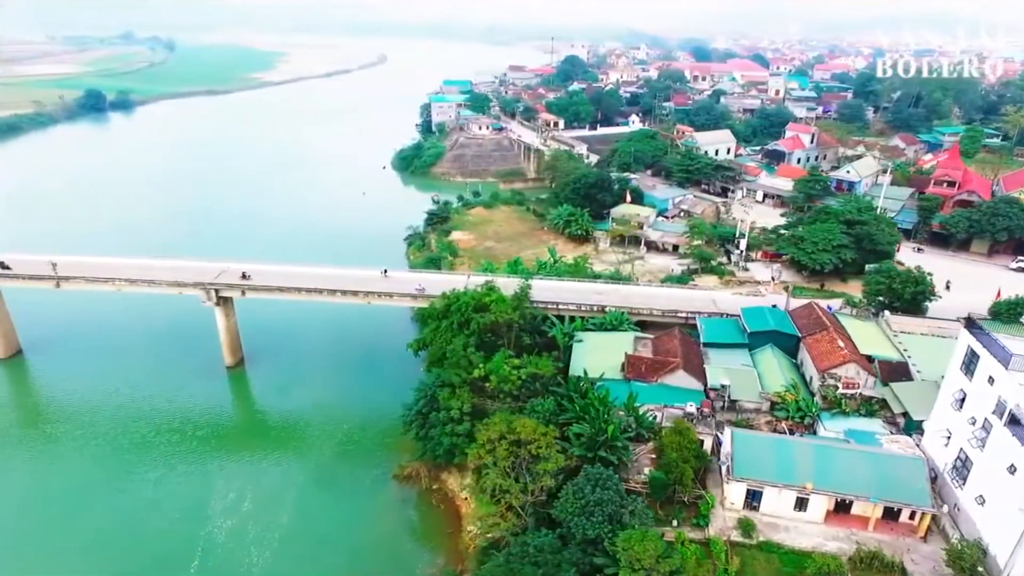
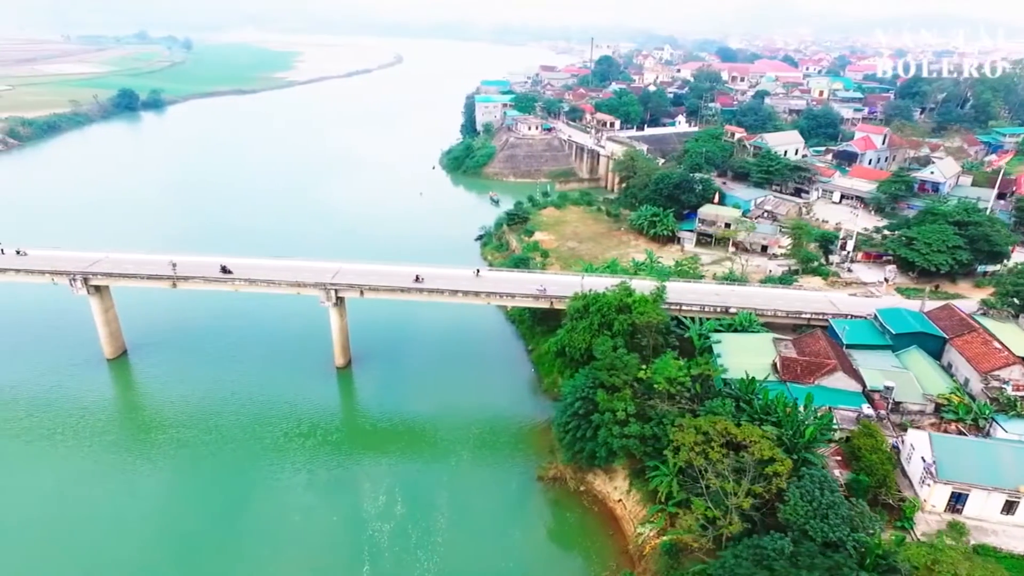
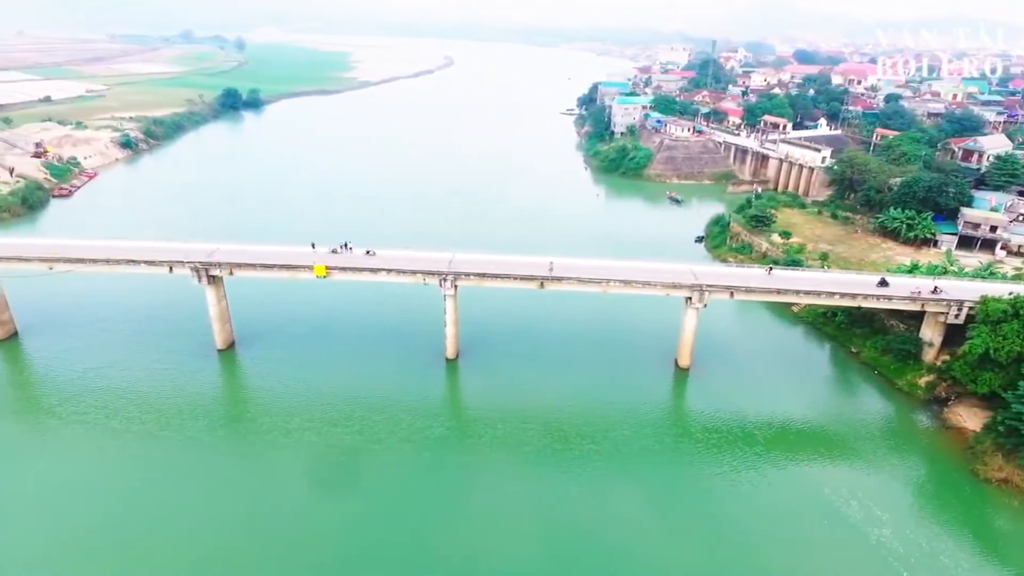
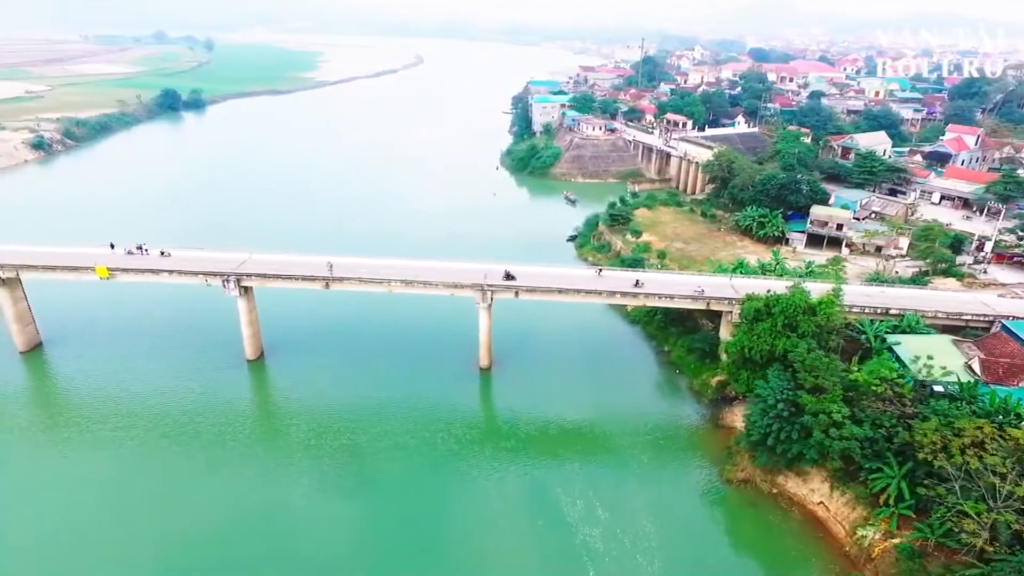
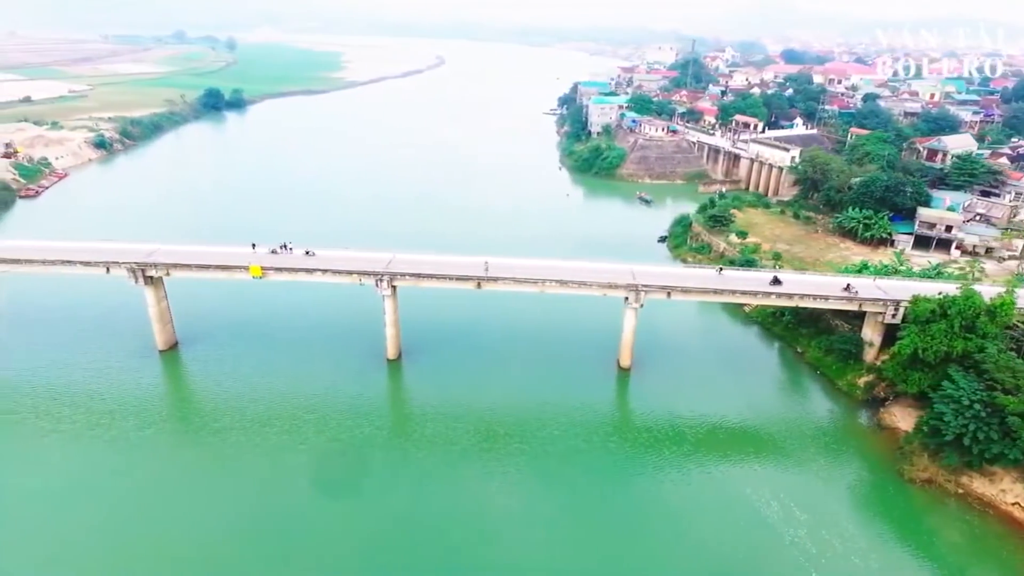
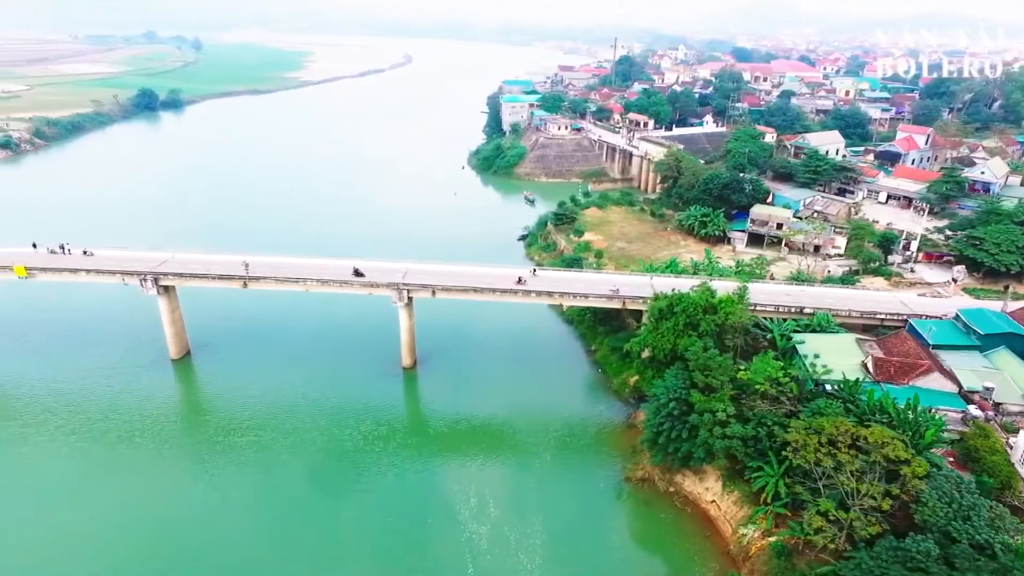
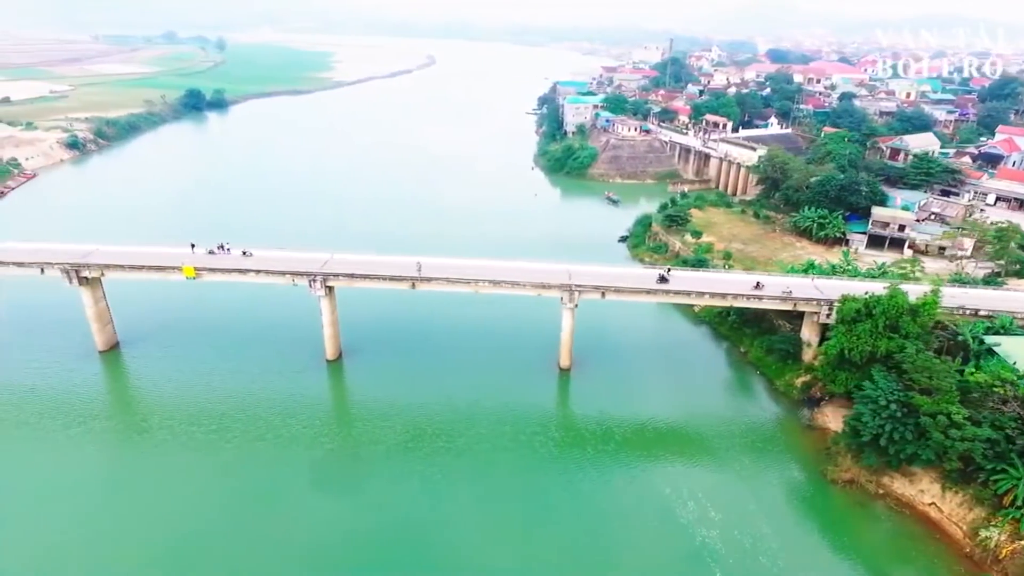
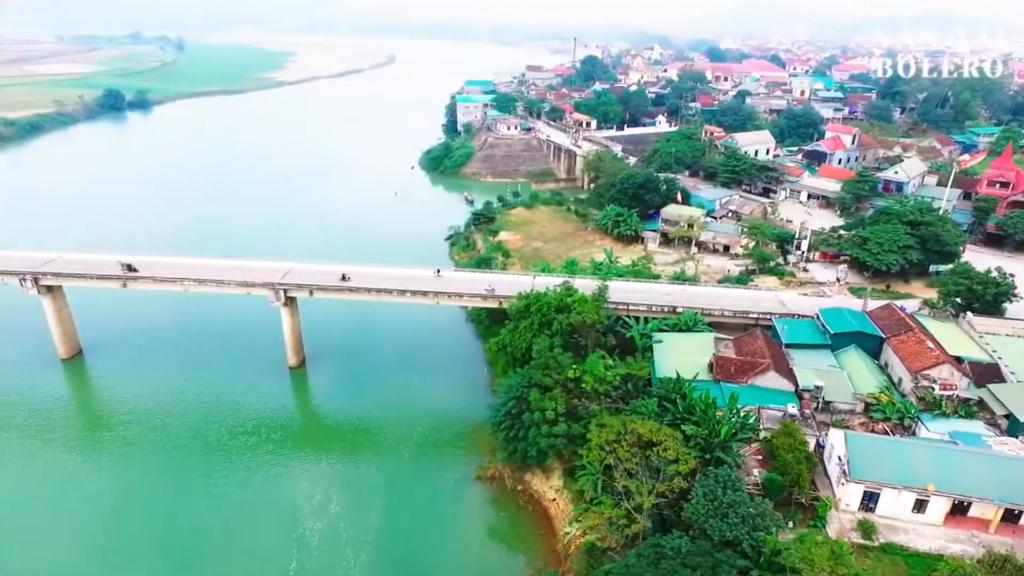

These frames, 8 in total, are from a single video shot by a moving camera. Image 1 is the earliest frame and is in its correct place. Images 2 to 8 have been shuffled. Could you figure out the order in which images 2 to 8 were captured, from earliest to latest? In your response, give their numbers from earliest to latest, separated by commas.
8, 2, 6, 4, 7, 5, 3
